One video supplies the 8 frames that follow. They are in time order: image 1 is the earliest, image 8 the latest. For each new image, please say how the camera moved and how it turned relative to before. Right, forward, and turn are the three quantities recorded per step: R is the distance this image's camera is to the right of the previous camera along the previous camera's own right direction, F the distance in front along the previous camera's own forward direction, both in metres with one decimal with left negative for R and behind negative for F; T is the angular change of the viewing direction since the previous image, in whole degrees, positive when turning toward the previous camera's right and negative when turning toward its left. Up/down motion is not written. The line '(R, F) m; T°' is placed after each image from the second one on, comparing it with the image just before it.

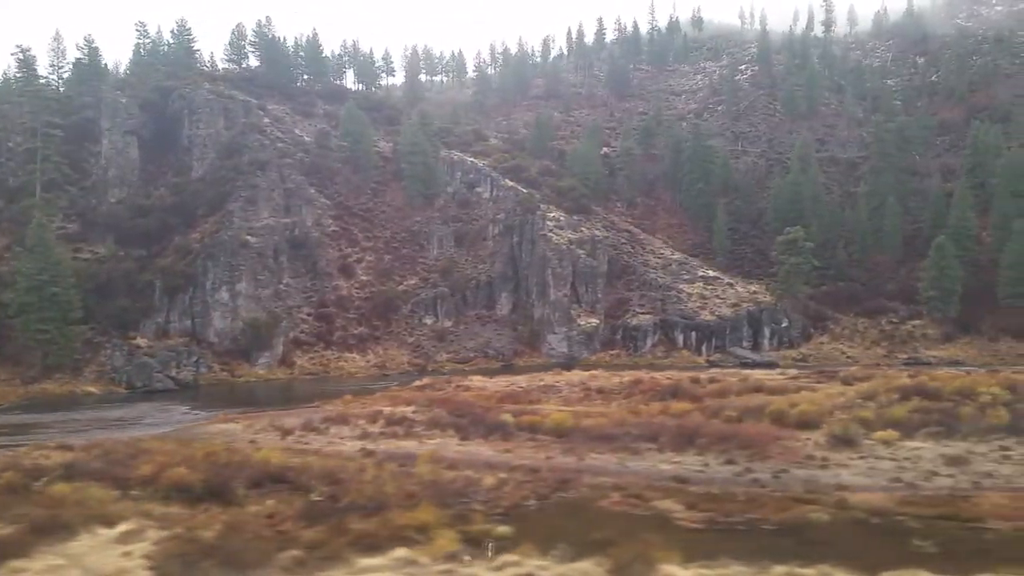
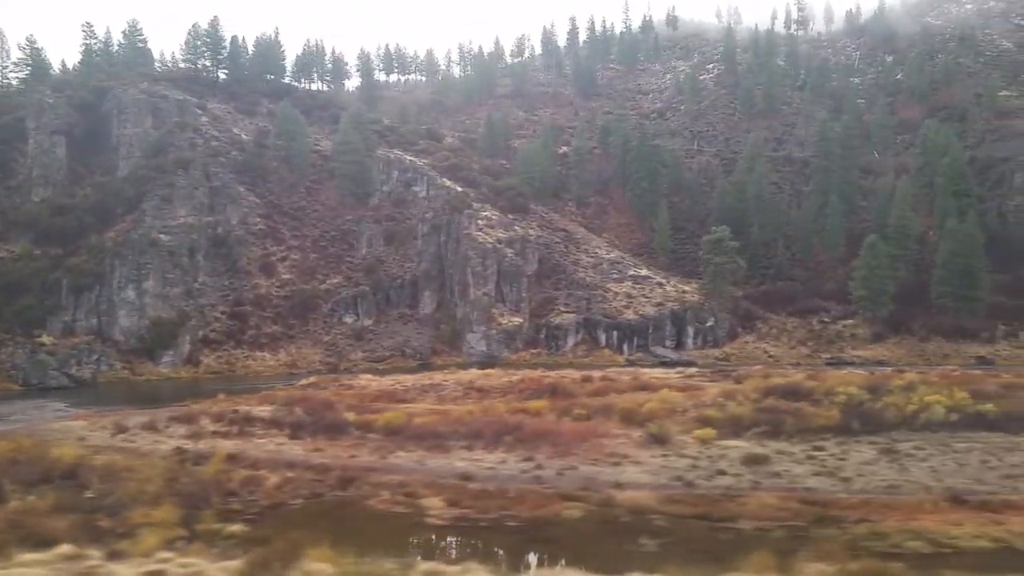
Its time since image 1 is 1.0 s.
(+8.0, +0.2) m; -1°
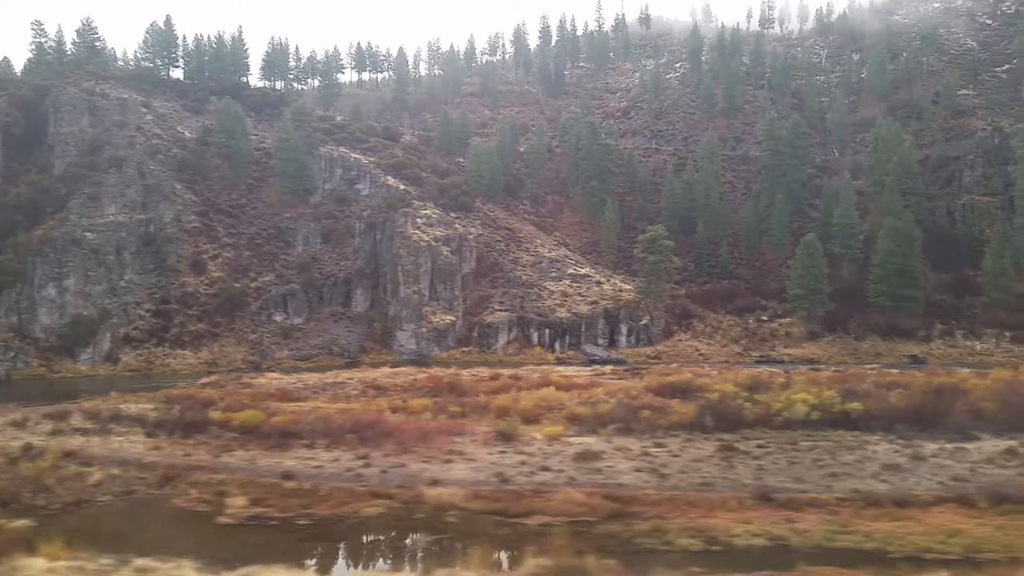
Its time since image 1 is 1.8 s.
(+6.3, 0.0) m; 0°
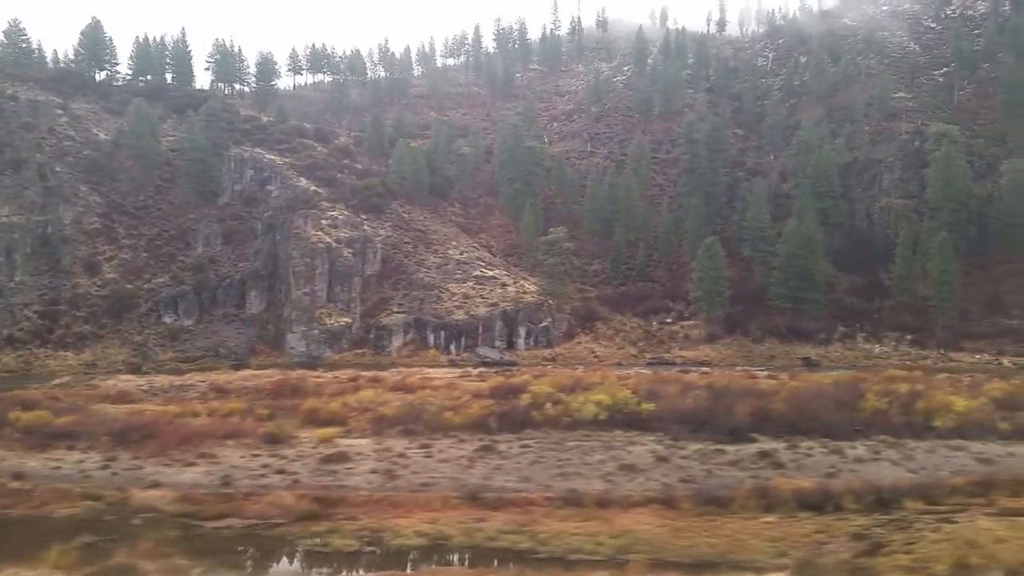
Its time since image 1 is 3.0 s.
(+9.5, -0.1) m; 0°
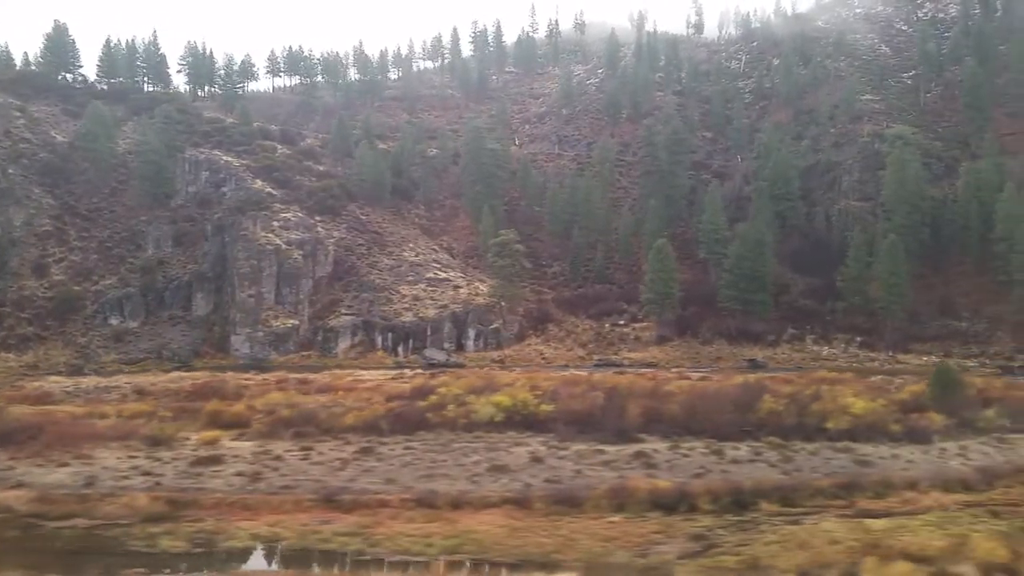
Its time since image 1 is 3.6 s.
(+4.7, -0.1) m; 0°
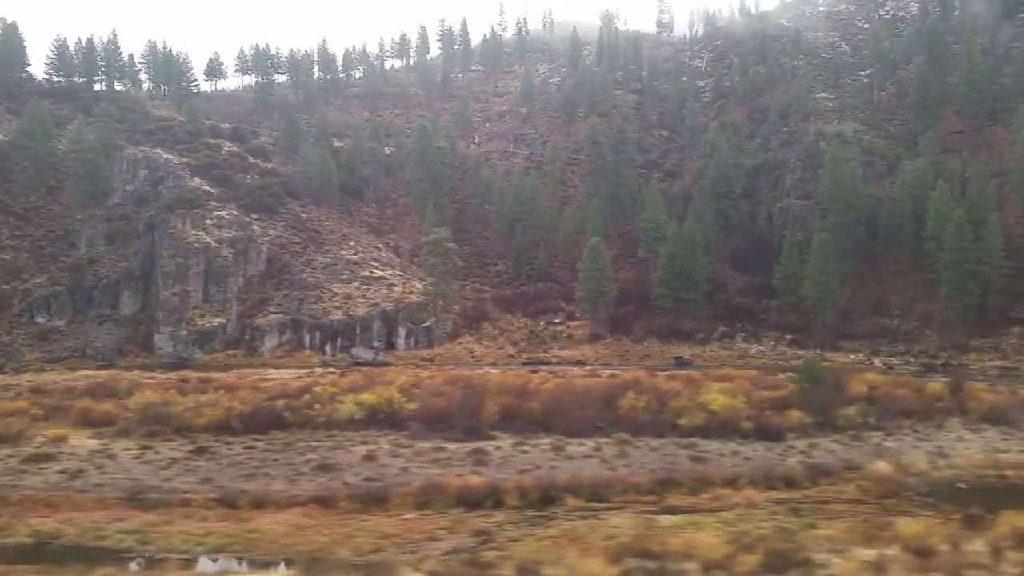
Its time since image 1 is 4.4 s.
(+6.3, -0.2) m; 0°
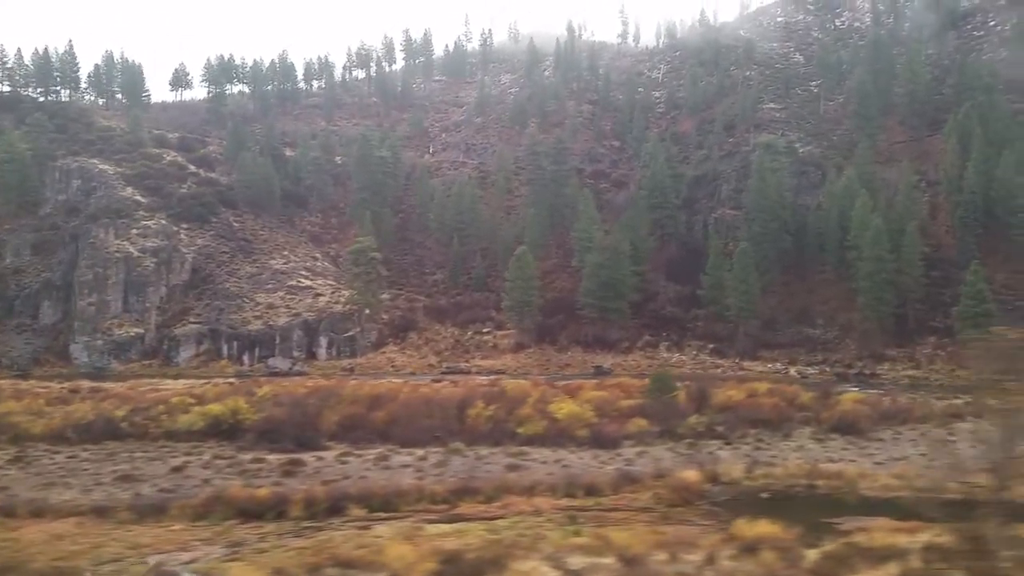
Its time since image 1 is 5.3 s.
(+7.2, -0.4) m; 0°
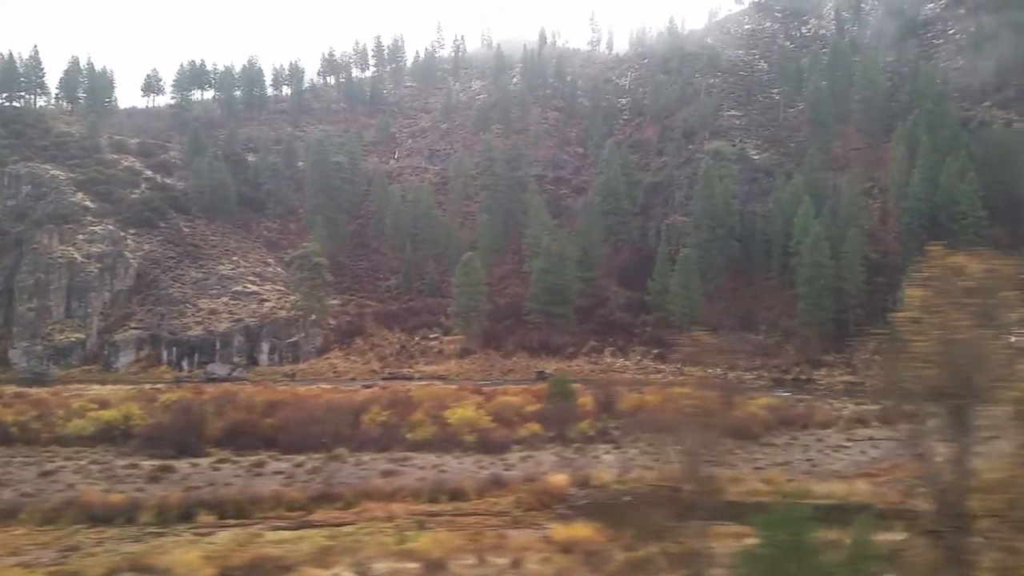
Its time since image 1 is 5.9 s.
(+4.8, -0.3) m; 0°
